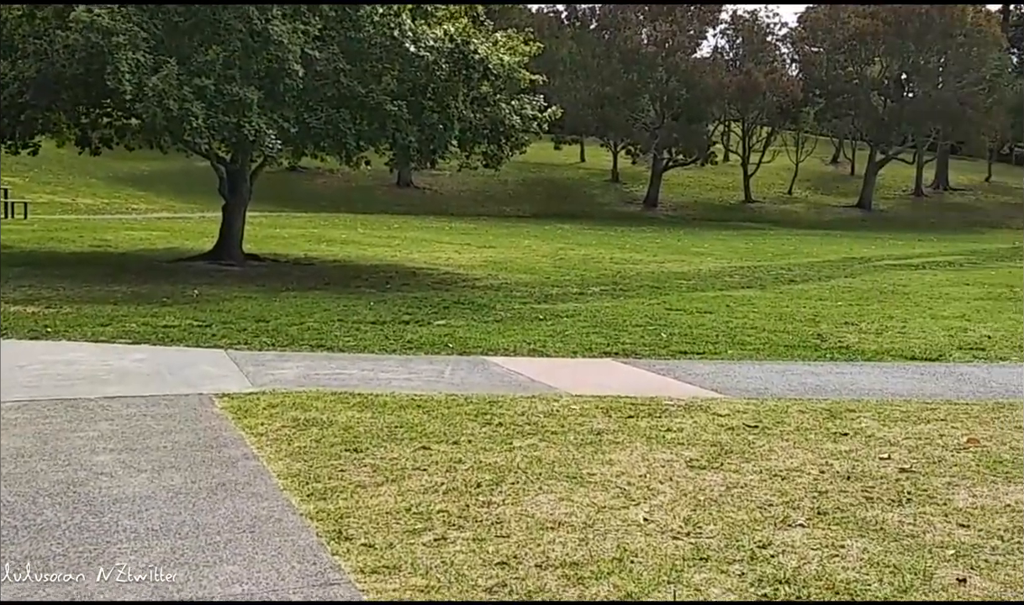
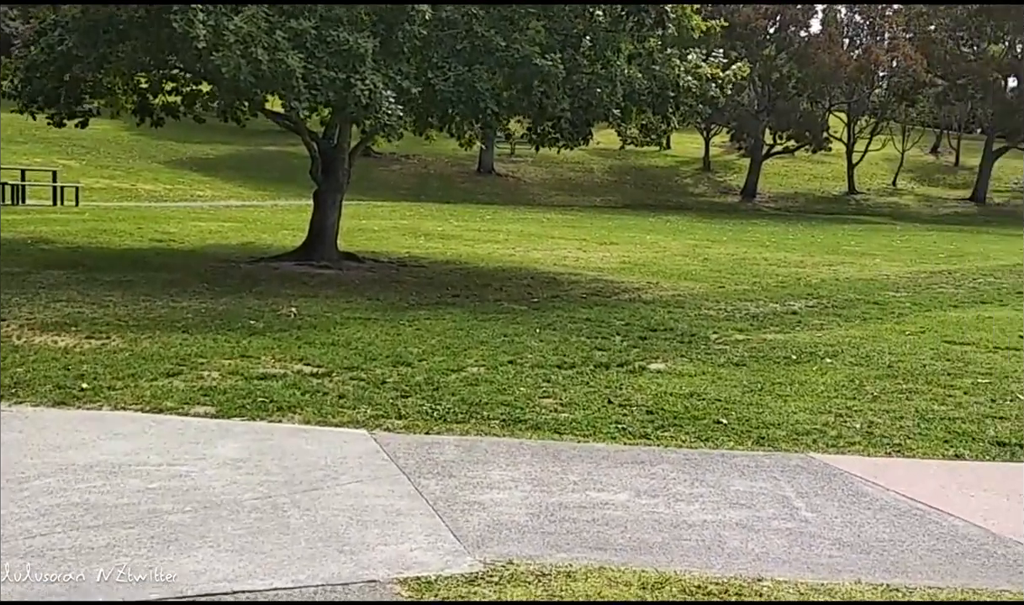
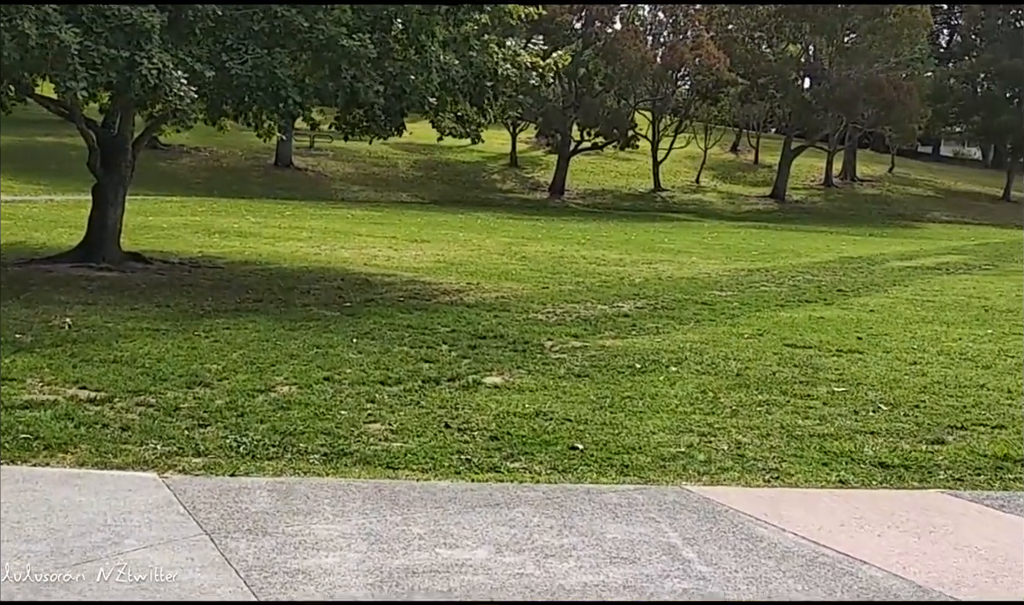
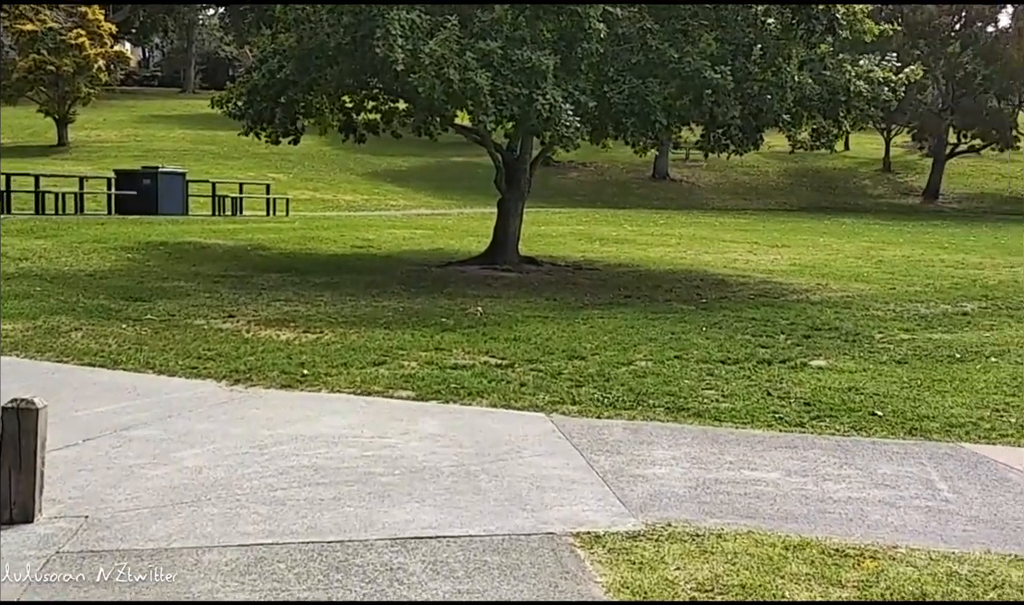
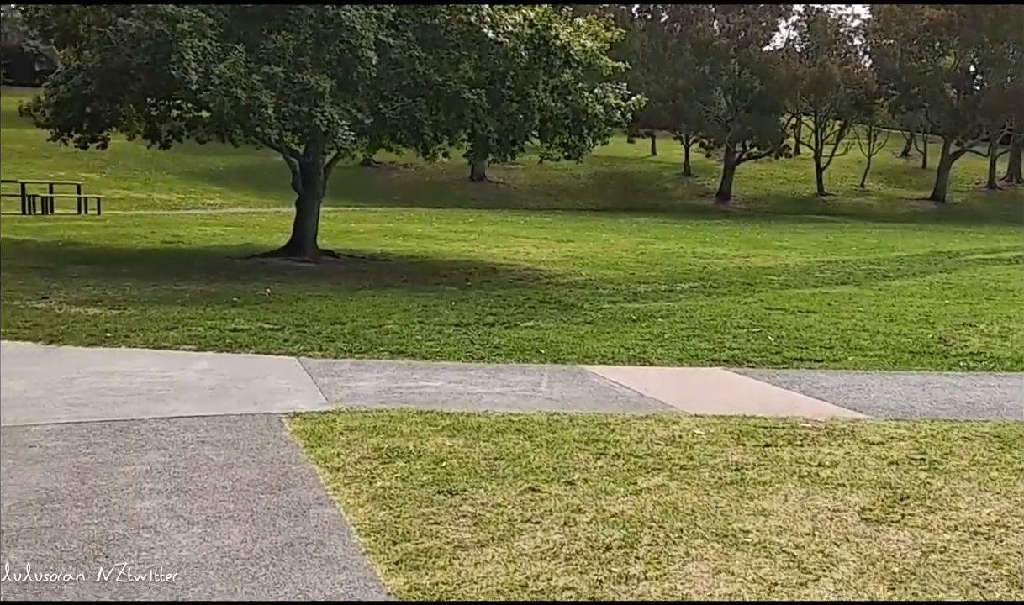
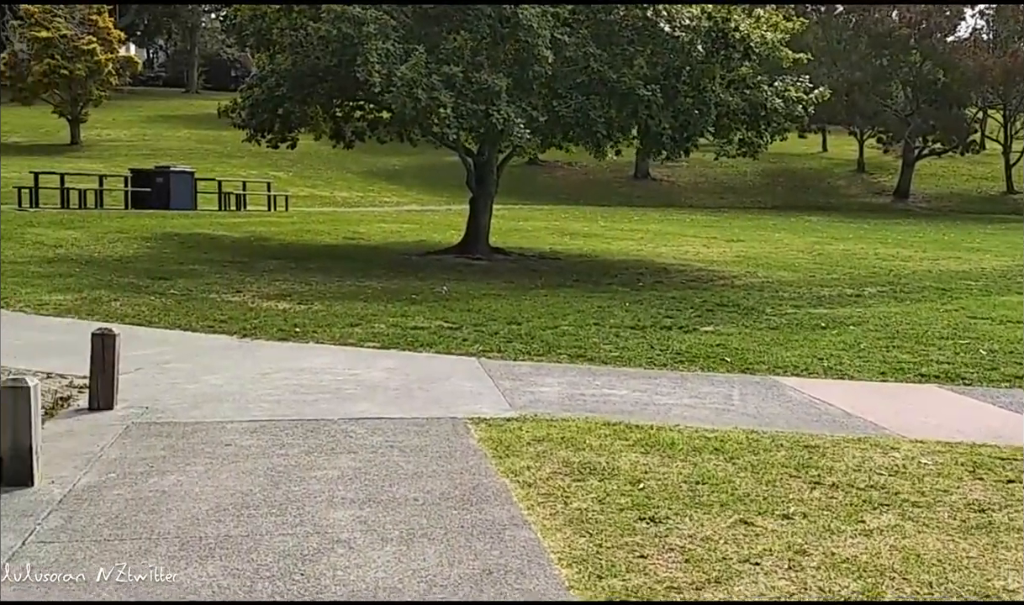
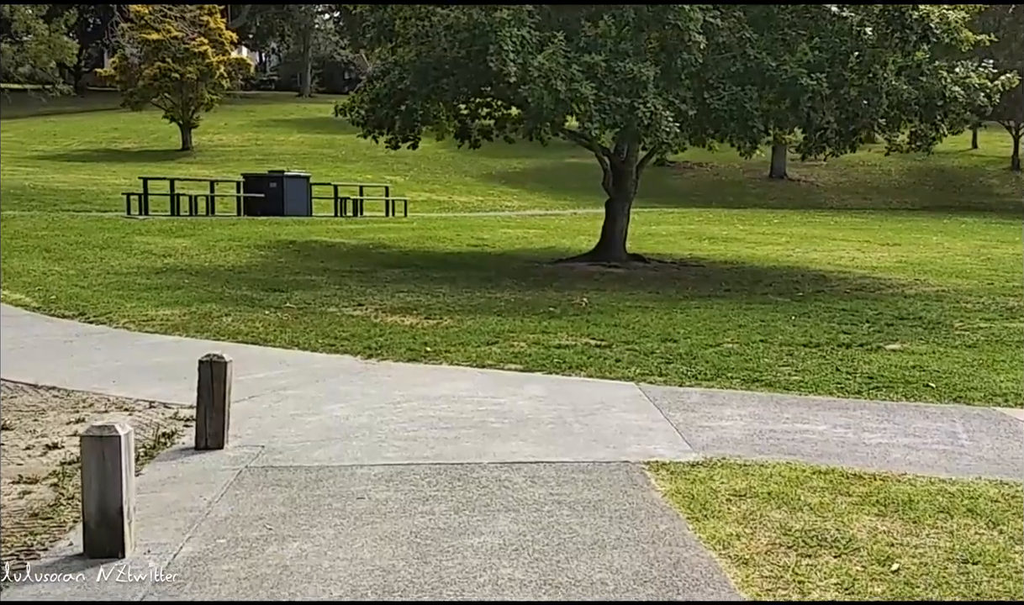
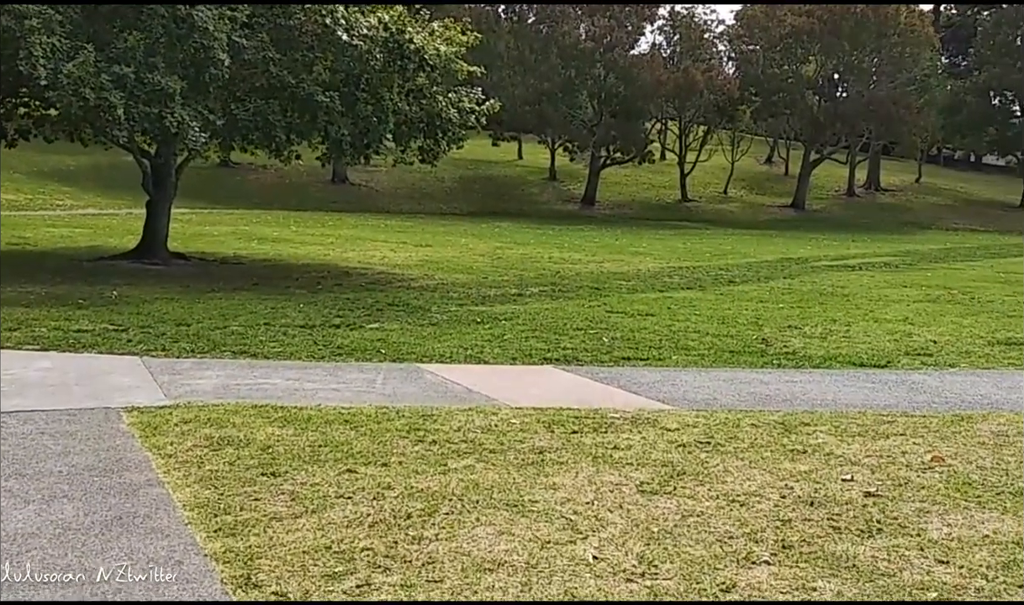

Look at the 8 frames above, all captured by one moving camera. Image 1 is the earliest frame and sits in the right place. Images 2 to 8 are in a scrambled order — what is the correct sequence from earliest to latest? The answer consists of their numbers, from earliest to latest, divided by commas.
8, 5, 6, 7, 4, 2, 3
